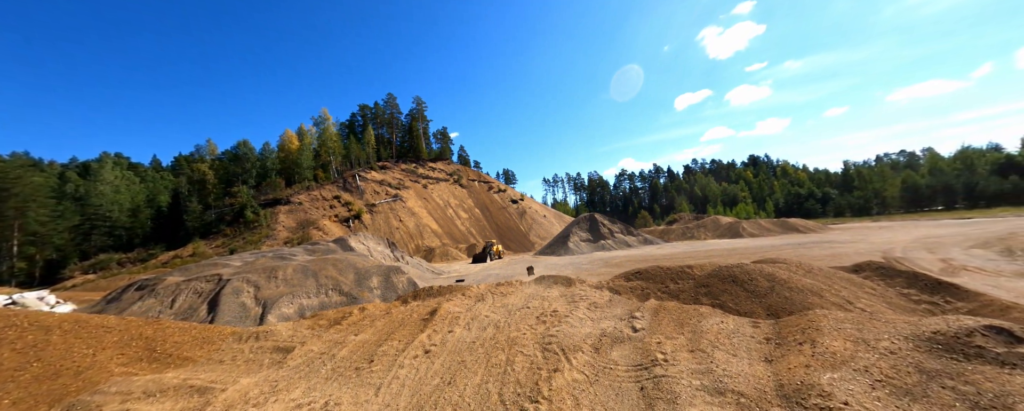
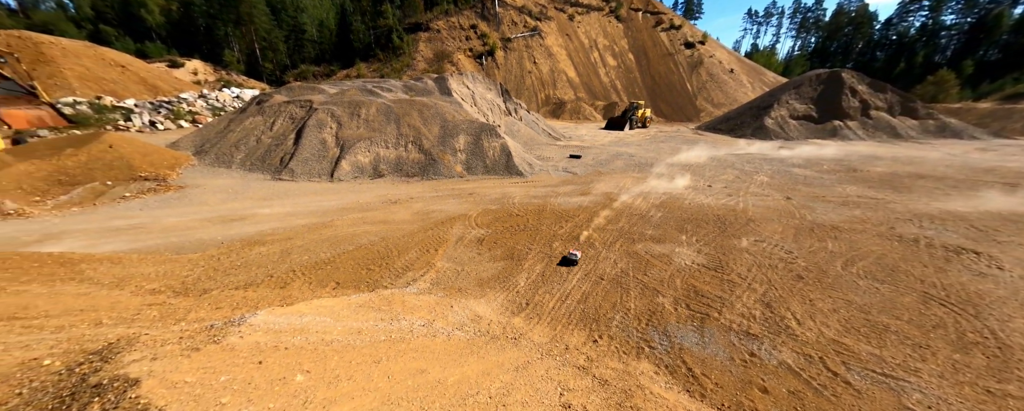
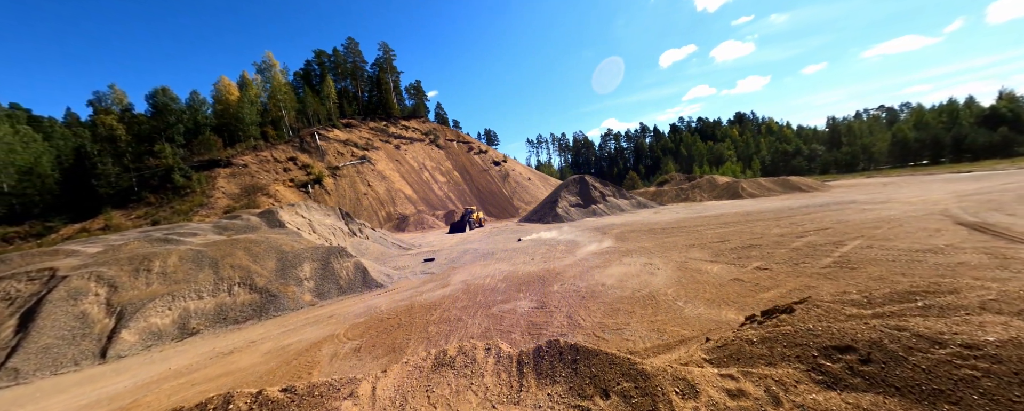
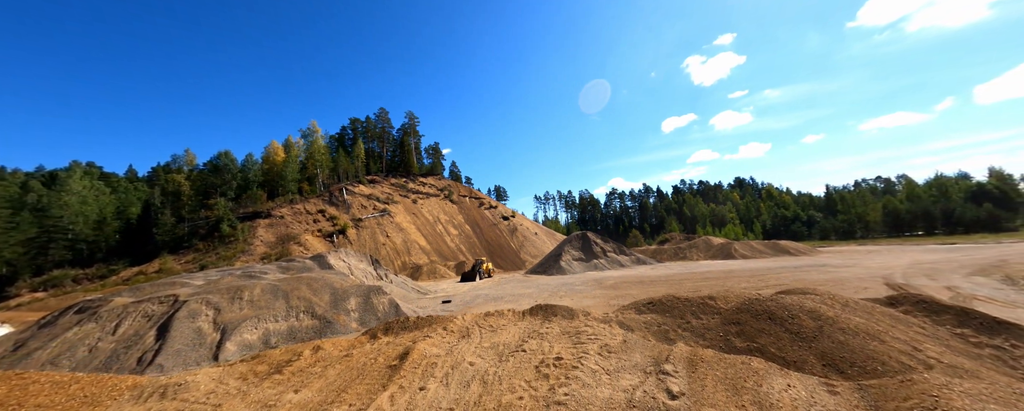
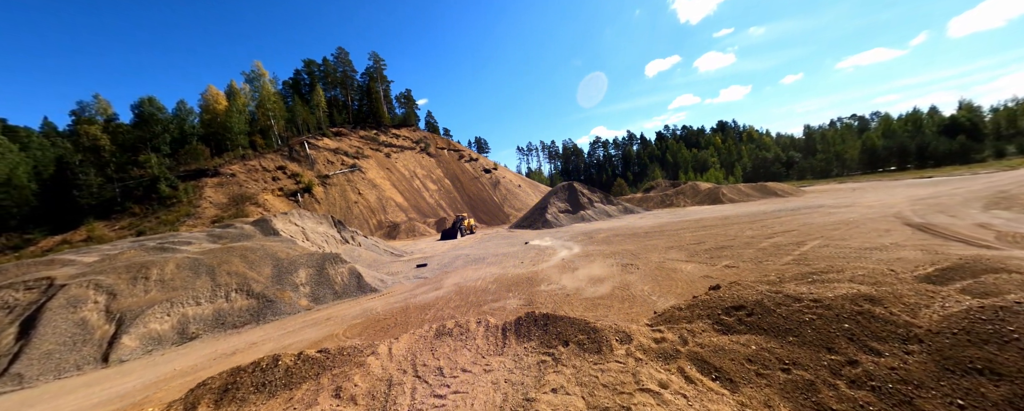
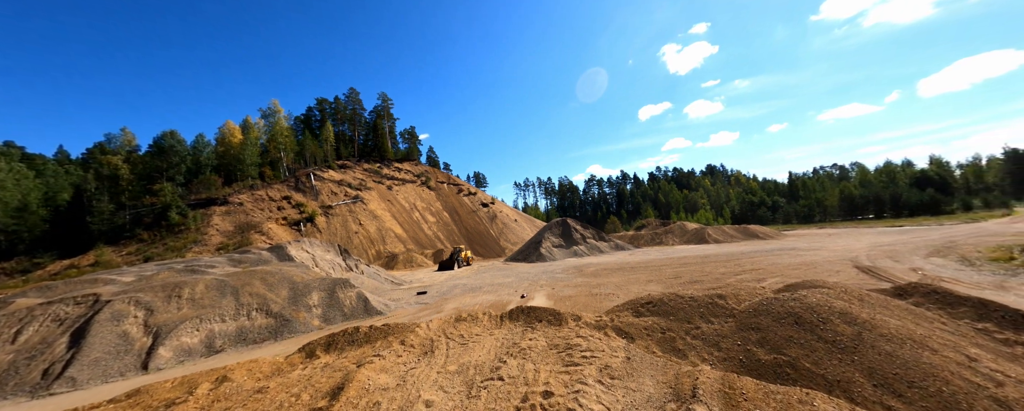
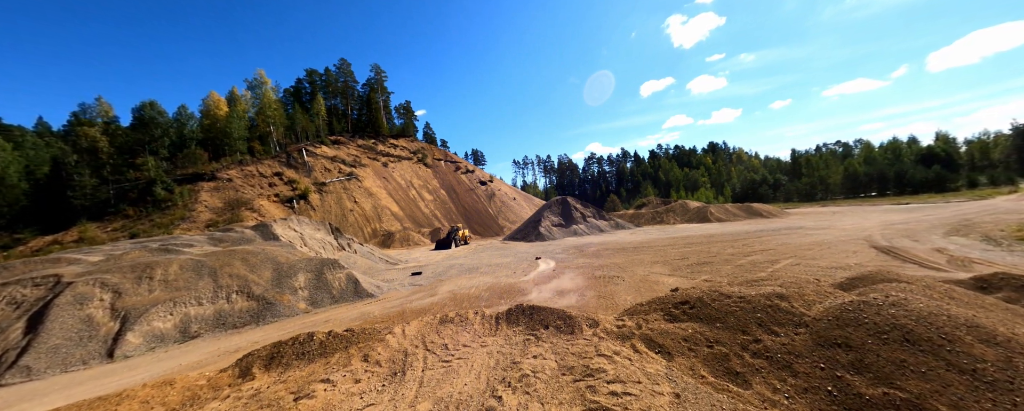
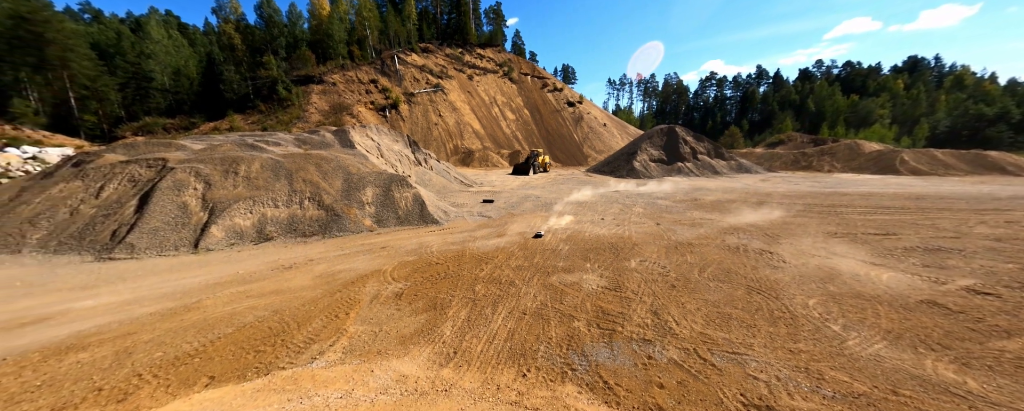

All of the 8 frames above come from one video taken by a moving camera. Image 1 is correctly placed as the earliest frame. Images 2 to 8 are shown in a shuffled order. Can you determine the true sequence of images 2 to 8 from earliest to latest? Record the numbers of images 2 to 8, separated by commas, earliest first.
4, 6, 7, 5, 3, 8, 2
